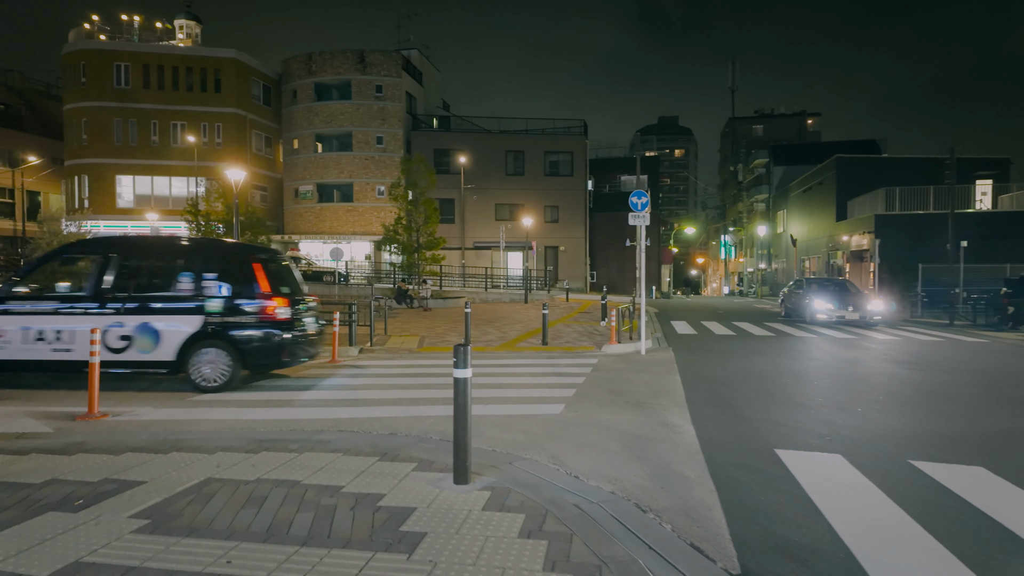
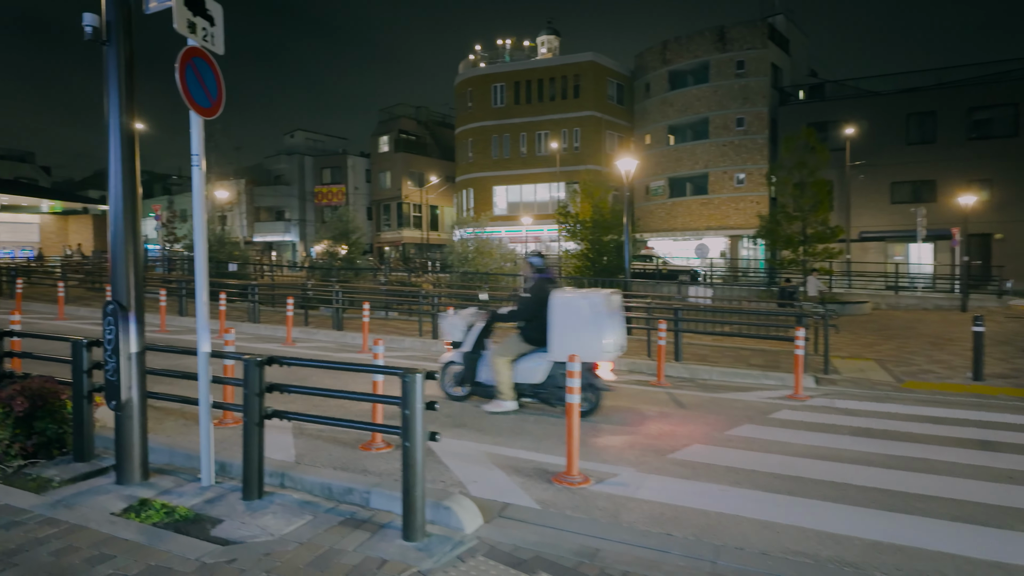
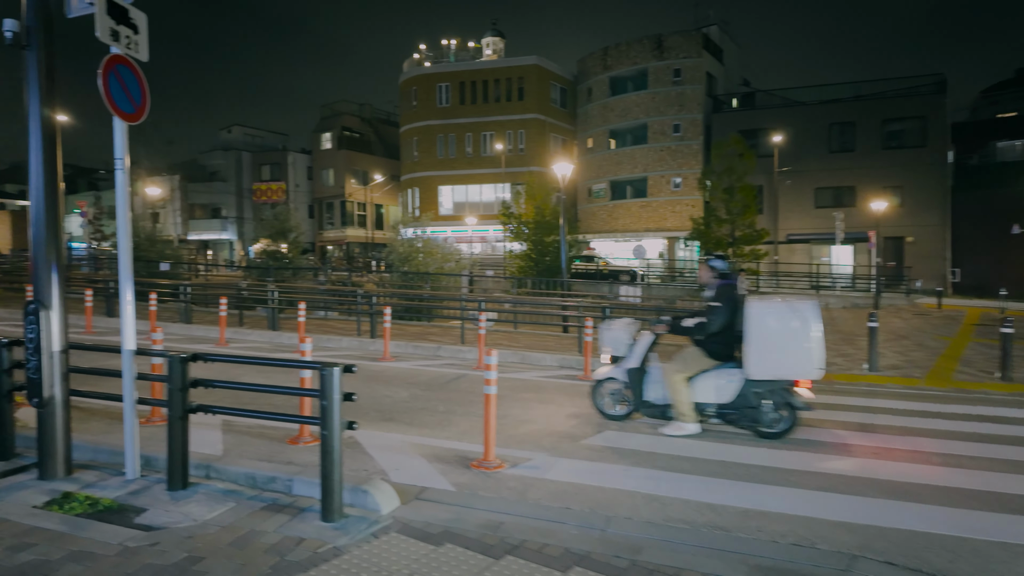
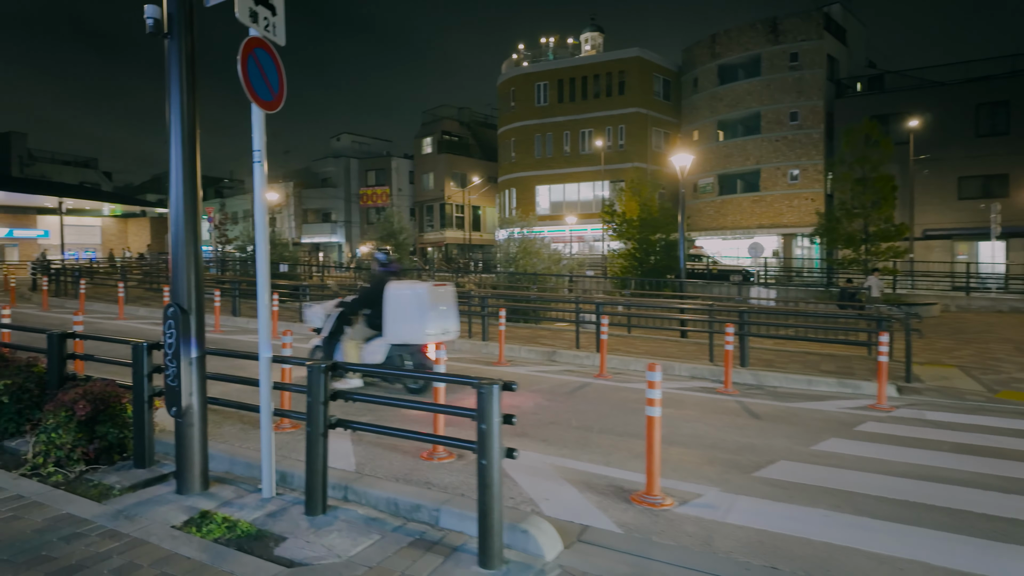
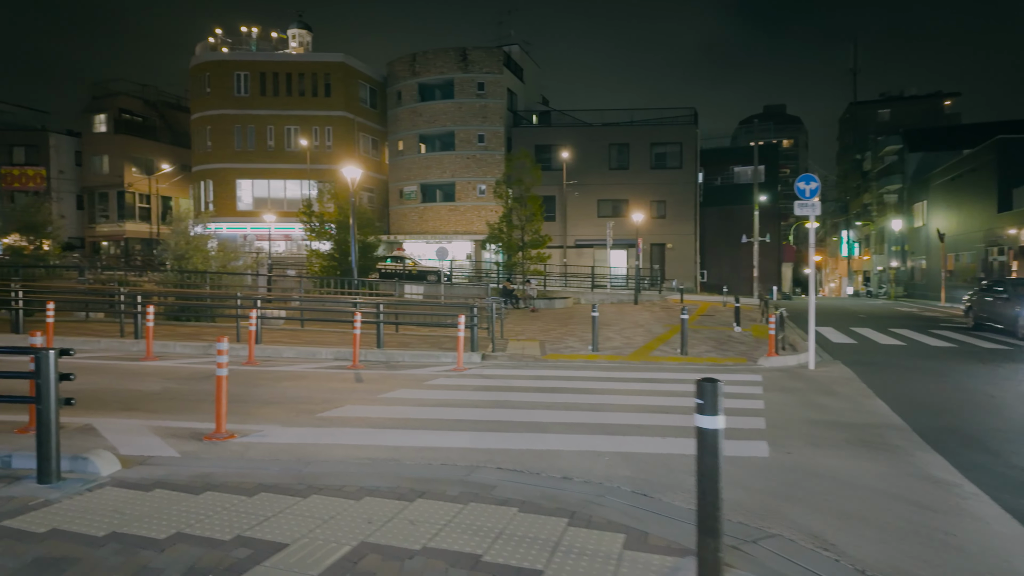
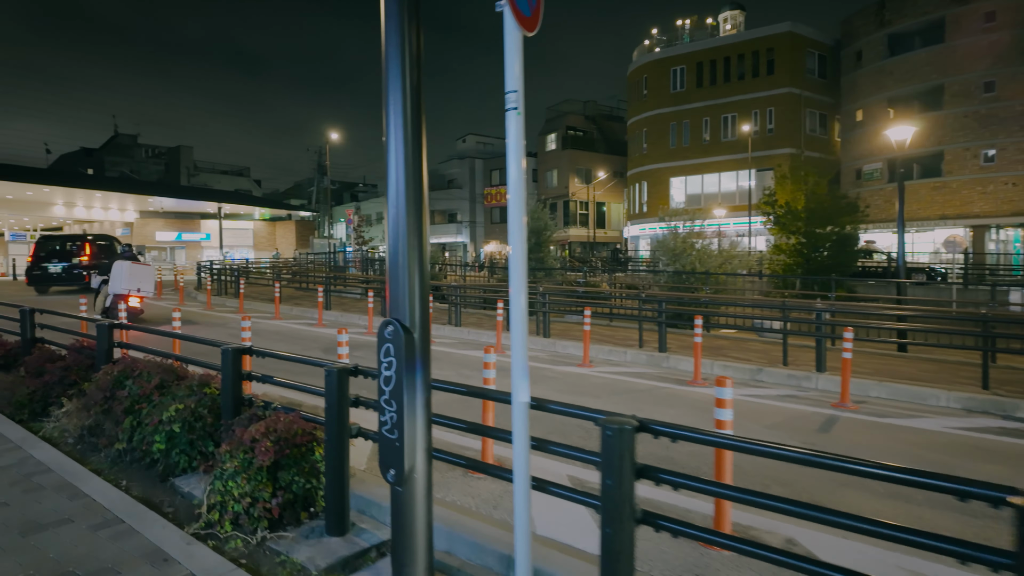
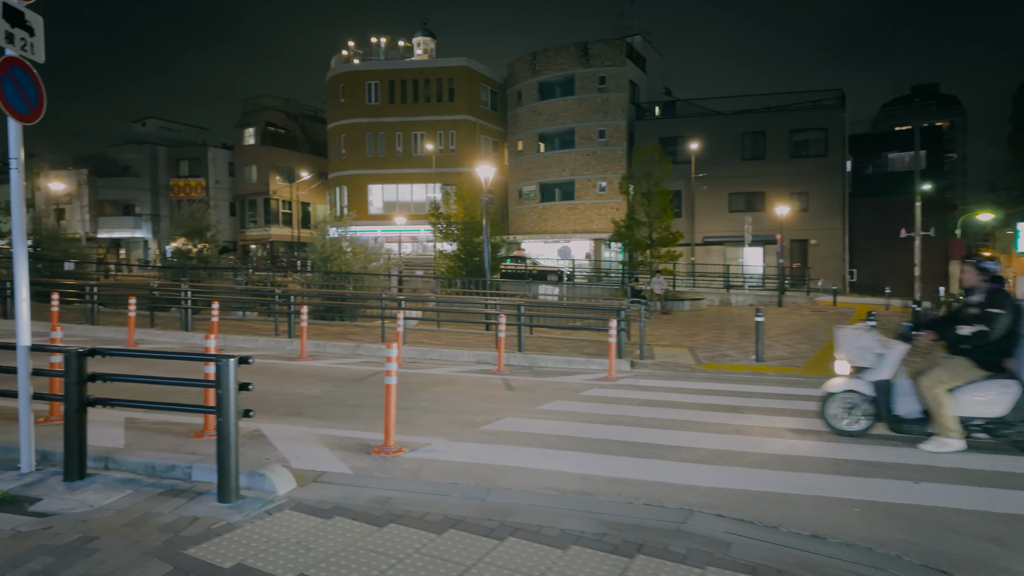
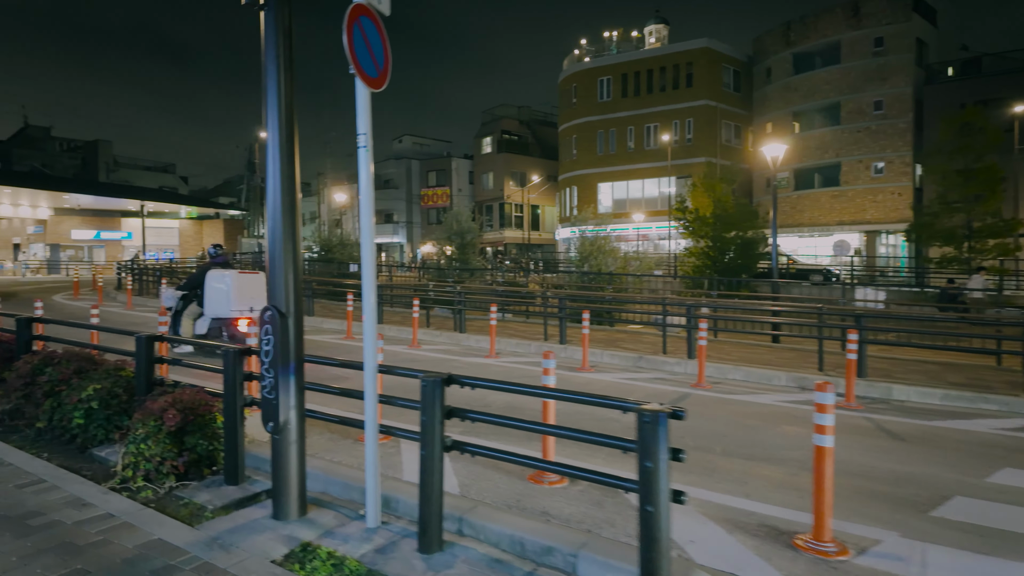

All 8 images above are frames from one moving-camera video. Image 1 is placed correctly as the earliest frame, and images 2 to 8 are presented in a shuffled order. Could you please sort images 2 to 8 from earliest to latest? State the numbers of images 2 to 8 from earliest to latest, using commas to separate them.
5, 7, 3, 2, 4, 8, 6
